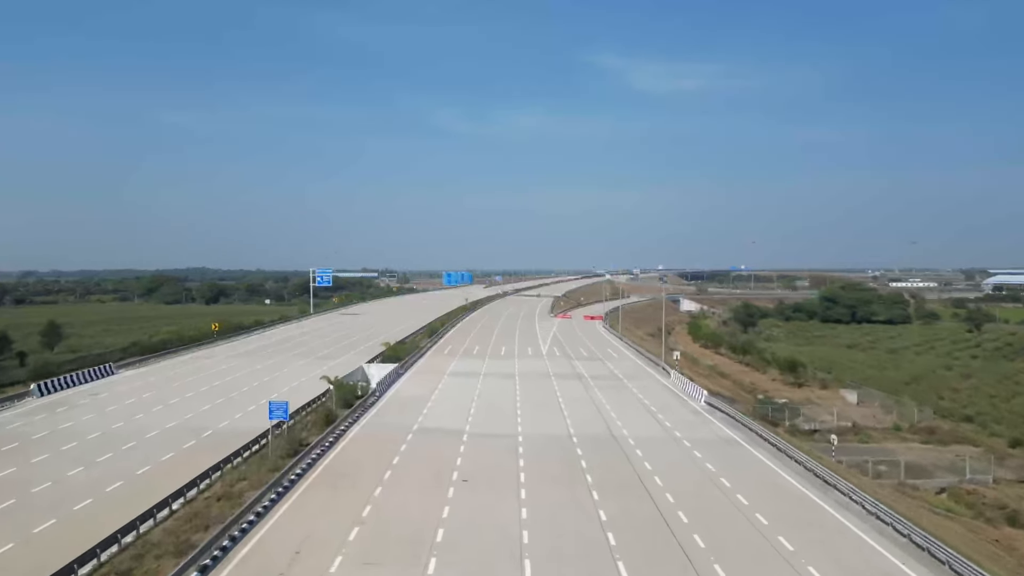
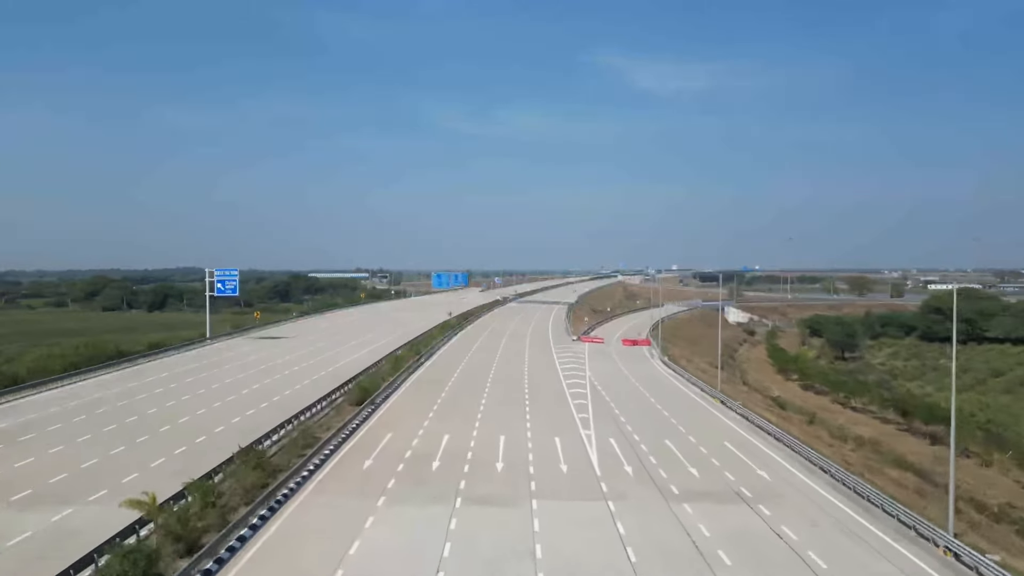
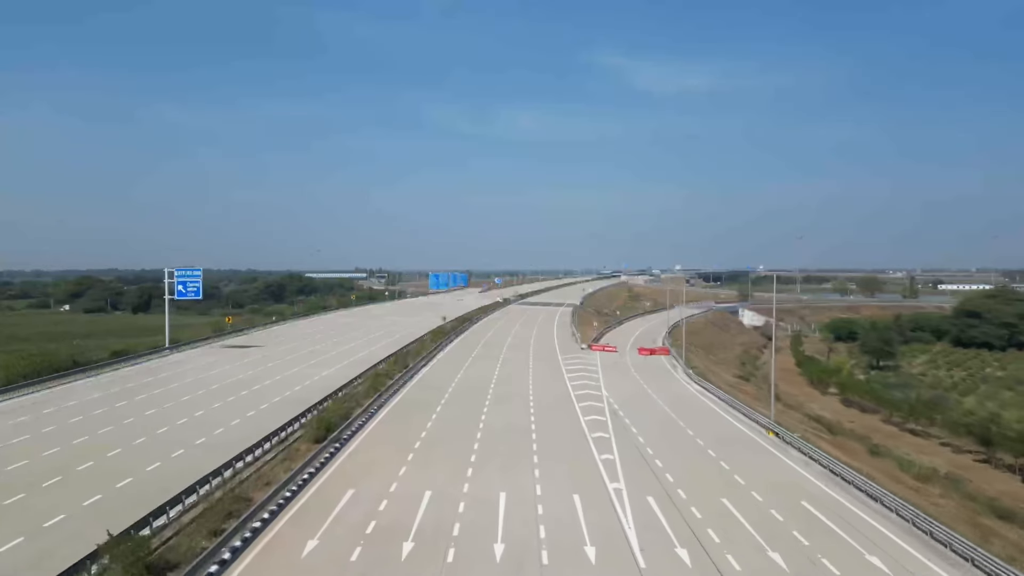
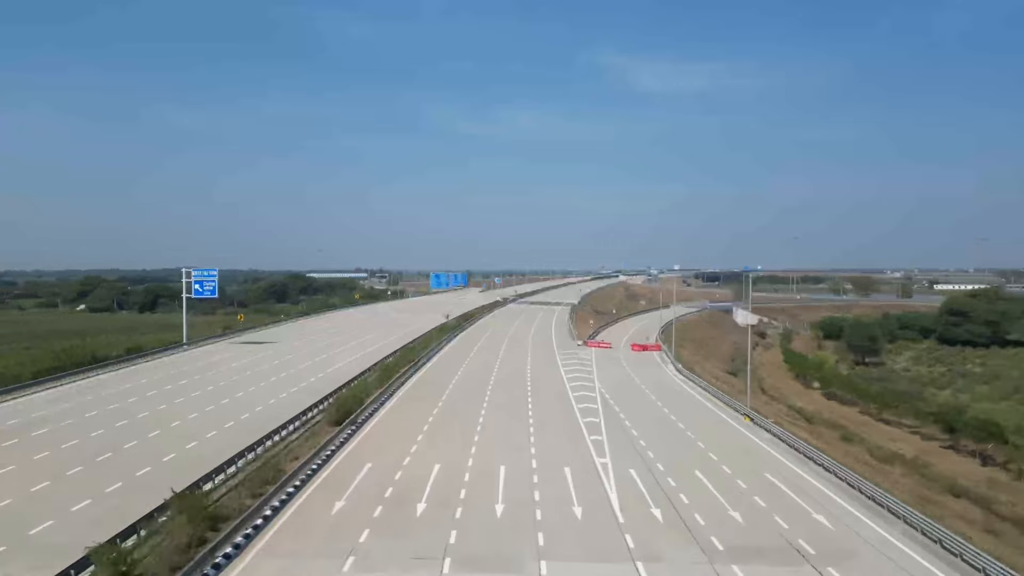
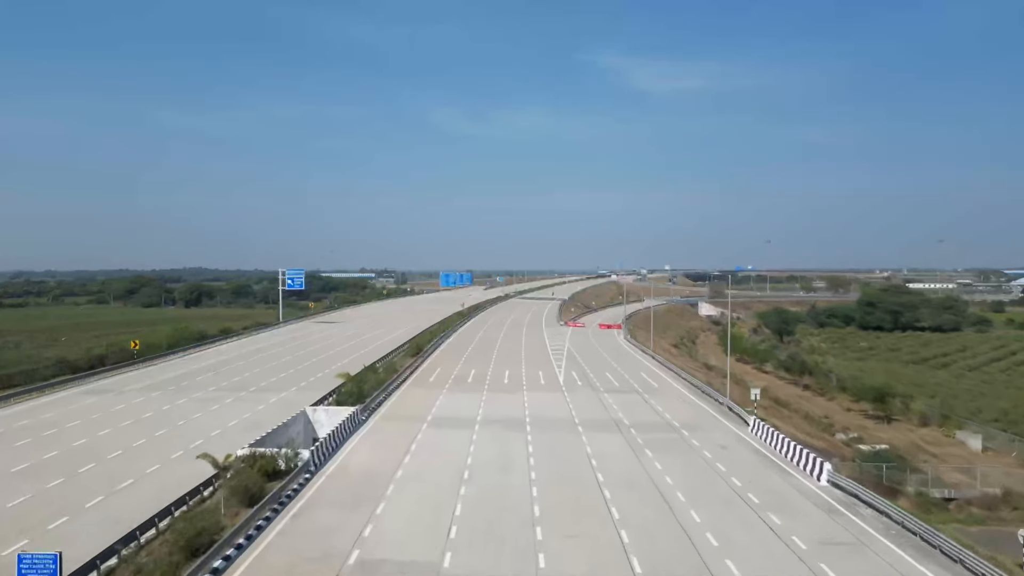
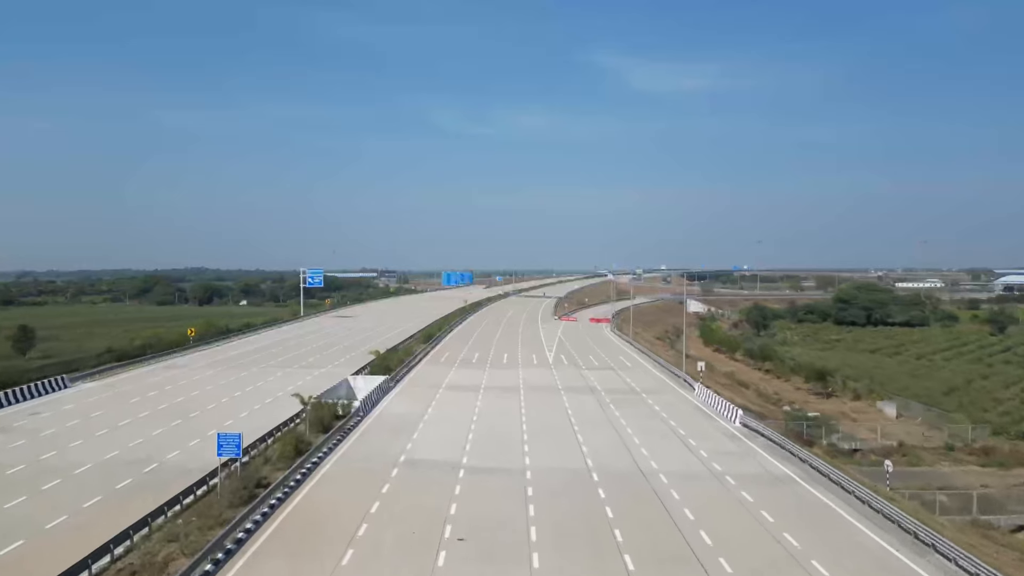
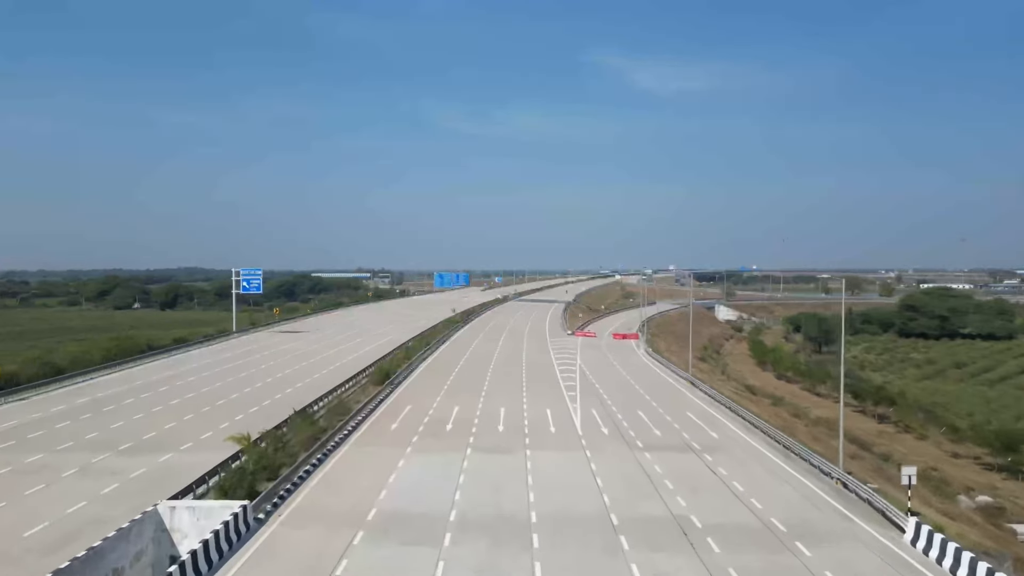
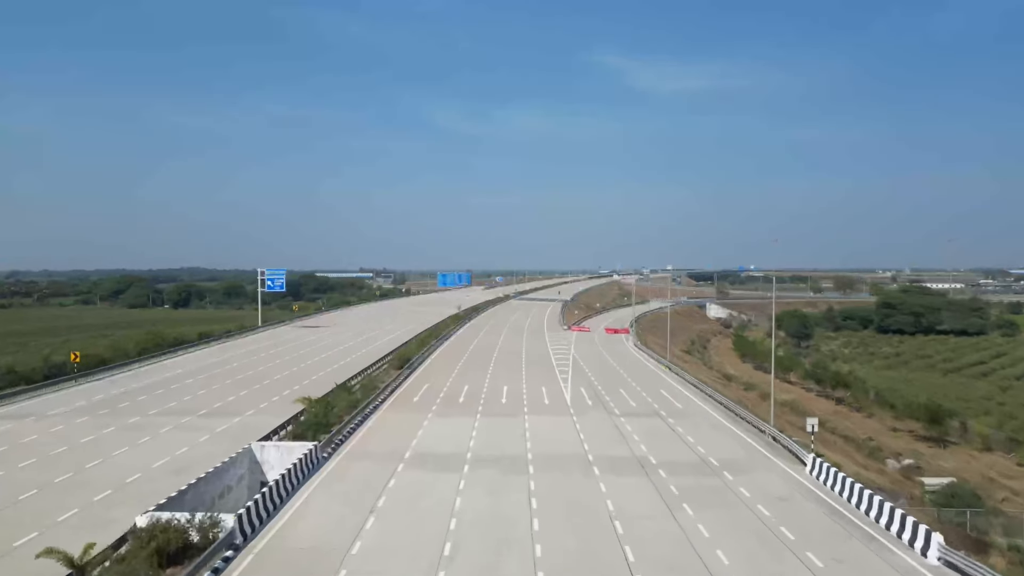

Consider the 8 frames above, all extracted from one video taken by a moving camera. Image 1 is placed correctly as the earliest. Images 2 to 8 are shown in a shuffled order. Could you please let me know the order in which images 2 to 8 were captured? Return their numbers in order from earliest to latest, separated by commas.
6, 5, 8, 7, 2, 4, 3
